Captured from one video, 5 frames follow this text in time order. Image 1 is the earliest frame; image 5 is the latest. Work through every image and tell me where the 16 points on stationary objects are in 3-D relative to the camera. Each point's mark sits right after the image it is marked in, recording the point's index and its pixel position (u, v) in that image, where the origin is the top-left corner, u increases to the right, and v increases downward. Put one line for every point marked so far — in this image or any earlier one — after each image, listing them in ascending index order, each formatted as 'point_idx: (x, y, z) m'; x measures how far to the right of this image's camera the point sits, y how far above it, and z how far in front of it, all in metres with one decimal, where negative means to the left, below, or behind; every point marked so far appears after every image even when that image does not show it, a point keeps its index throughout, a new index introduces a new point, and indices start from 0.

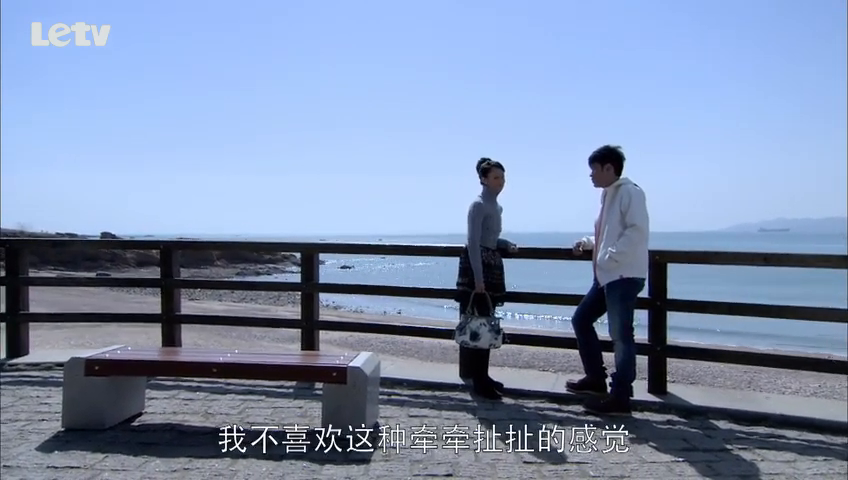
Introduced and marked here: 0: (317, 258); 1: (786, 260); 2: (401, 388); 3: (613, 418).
0: (-0.9, -0.1, +5.7) m
1: (+2.6, -0.2, +5.1) m
2: (-0.2, -1.1, +5.3) m
3: (+1.3, -1.2, +4.9) m
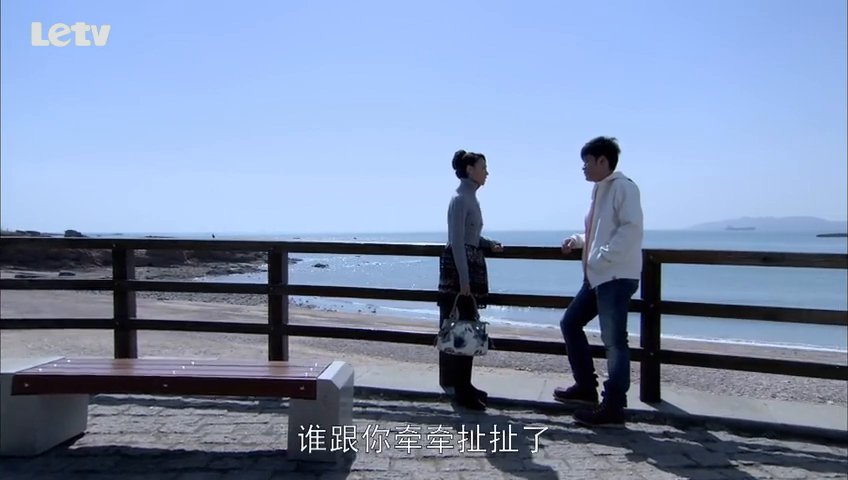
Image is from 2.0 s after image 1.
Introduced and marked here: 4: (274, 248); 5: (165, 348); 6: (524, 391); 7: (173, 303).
0: (-1.0, -0.1, +5.2) m
1: (+2.5, -0.1, +4.8) m
2: (-0.3, -1.1, +4.9) m
3: (+1.2, -1.2, +4.5) m
4: (-1.1, -0.1, +5.2) m
5: (-4.1, -1.7, +11.1) m
6: (+0.7, -1.1, +5.3) m
7: (-6.3, -1.6, +17.6) m
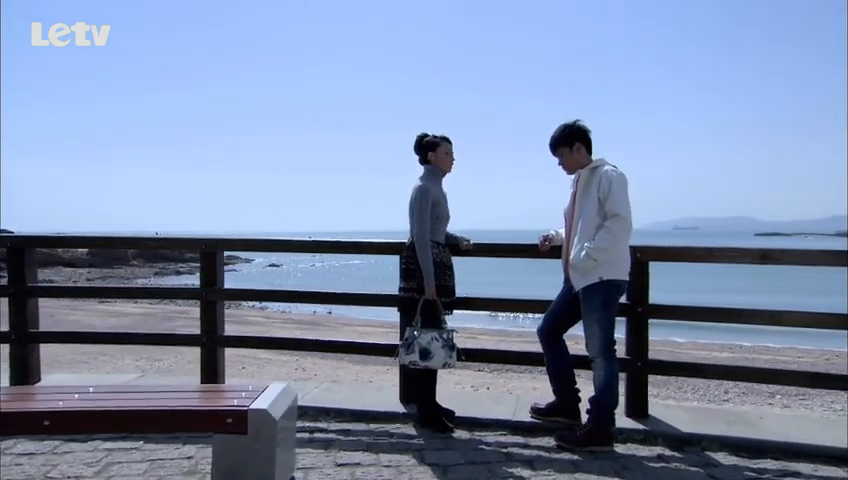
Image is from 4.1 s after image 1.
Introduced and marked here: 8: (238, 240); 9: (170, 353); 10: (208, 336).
0: (-1.3, -0.1, +4.5) m
1: (+2.2, -0.1, +4.3) m
2: (-0.6, -1.1, +4.2) m
3: (+0.9, -1.2, +3.9) m
4: (-1.4, 0.0, +4.4) m
5: (-4.7, -1.7, +10.2) m
6: (+0.5, -1.1, +4.6) m
7: (-7.3, -1.5, +16.5) m
8: (-1.2, 0.0, +4.5) m
9: (-4.0, -1.8, +11.0) m
10: (-1.4, -0.6, +4.5) m
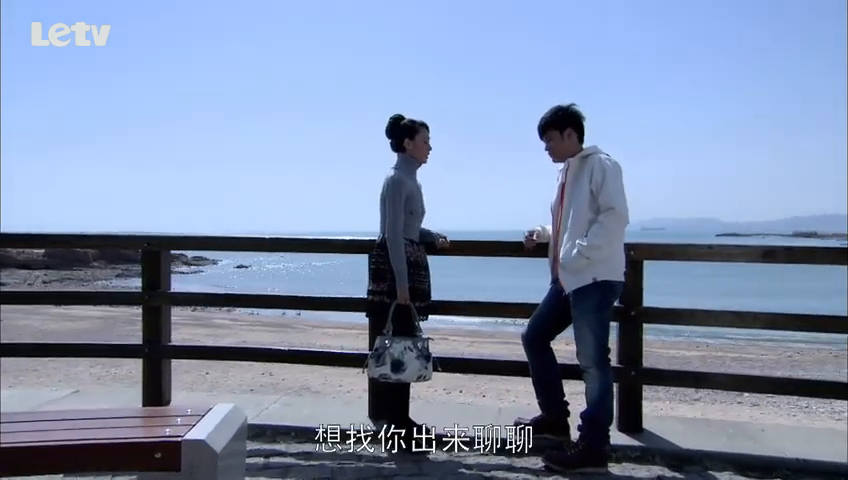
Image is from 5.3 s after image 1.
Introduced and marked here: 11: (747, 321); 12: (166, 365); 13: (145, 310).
0: (-1.5, -0.1, +4.0) m
1: (+2.1, -0.1, +3.9) m
2: (-0.7, -1.1, +3.7) m
3: (+0.8, -1.2, +3.5) m
4: (-1.5, 0.0, +3.9) m
5: (-5.1, -1.7, +9.5) m
6: (+0.3, -1.1, +4.2) m
7: (-7.9, -1.5, +15.8) m
8: (-1.3, 0.0, +4.0) m
9: (-4.4, -1.8, +10.4) m
10: (-1.5, -0.6, +4.0) m
11: (+1.8, -0.5, +3.9) m
12: (-1.5, -0.7, +4.0) m
13: (-1.6, -0.4, +4.0) m
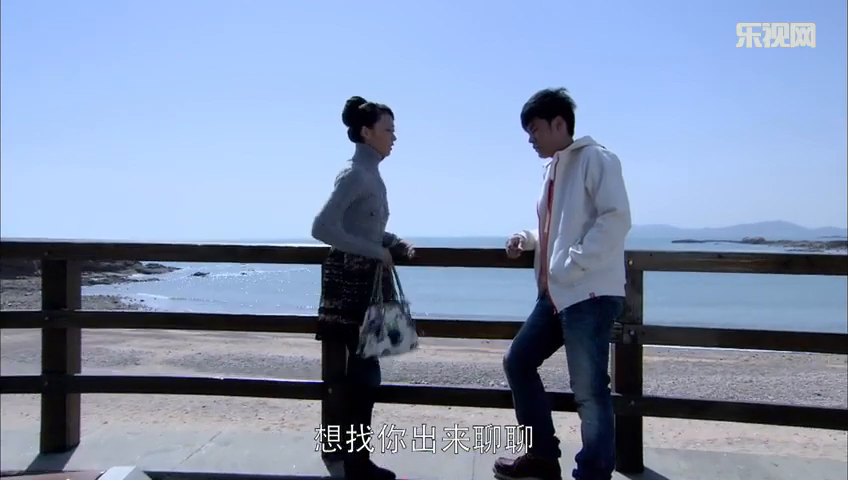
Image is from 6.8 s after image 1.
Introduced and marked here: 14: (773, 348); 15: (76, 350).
0: (-1.6, -0.1, +3.3) m
1: (+1.9, -0.1, +3.4) m
2: (-0.9, -1.1, +3.1) m
3: (+0.7, -1.2, +2.9) m
4: (-1.7, -0.1, +3.2) m
5: (-5.5, -1.8, +8.6) m
6: (+0.1, -1.1, +3.6) m
7: (-8.6, -1.7, +14.7) m
8: (-1.5, 0.0, +3.3) m
9: (-4.9, -1.9, +9.5) m
10: (-1.7, -0.6, +3.3) m
11: (+1.6, -0.5, +3.4) m
12: (-1.6, -0.8, +3.3) m
13: (-1.7, -0.4, +3.2) m
14: (+1.7, -0.5, +3.4) m
15: (-1.6, -0.5, +3.3) m
